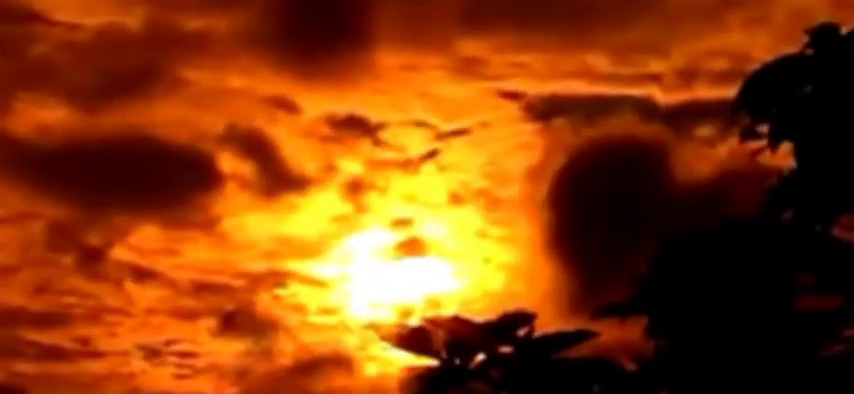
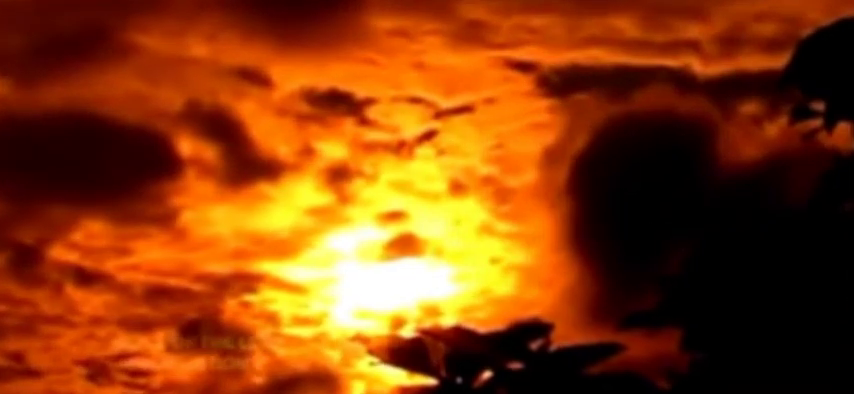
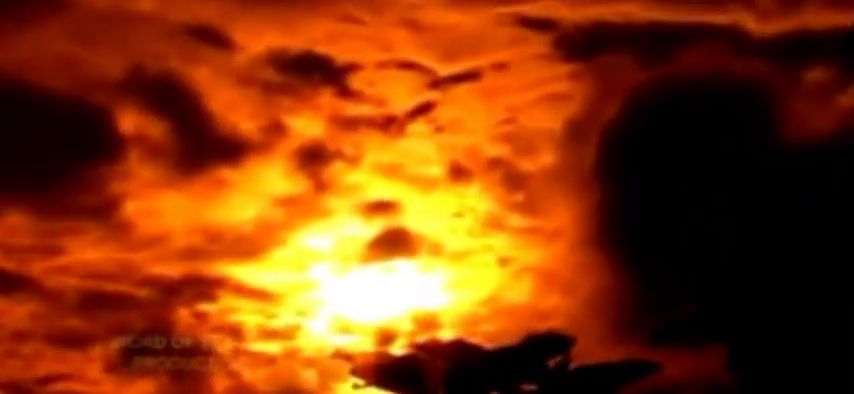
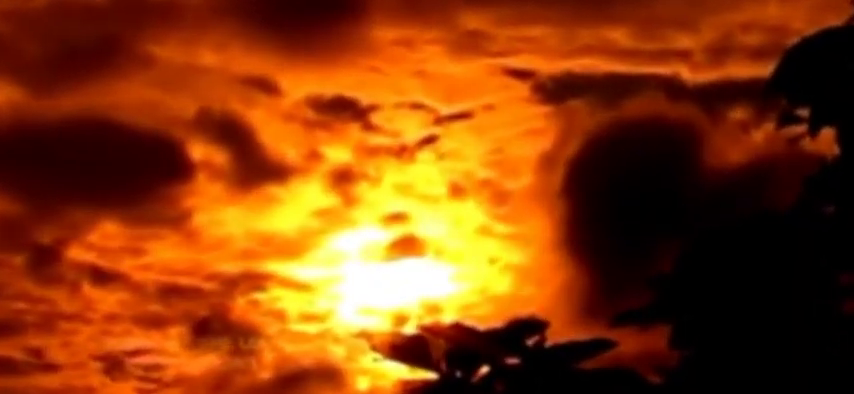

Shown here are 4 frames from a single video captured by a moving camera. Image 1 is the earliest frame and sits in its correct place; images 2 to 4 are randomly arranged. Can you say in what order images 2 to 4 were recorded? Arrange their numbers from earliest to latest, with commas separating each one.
4, 2, 3
